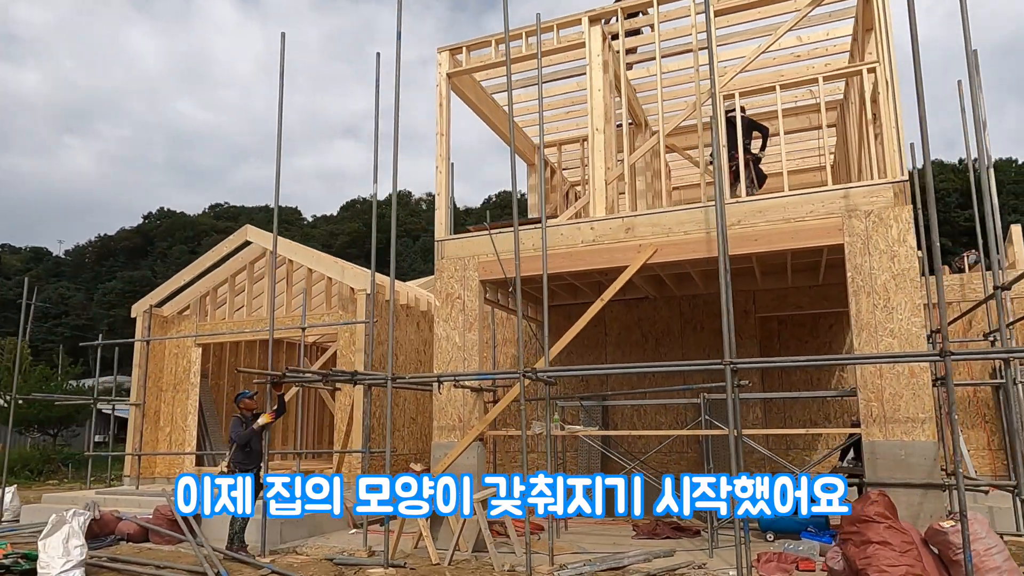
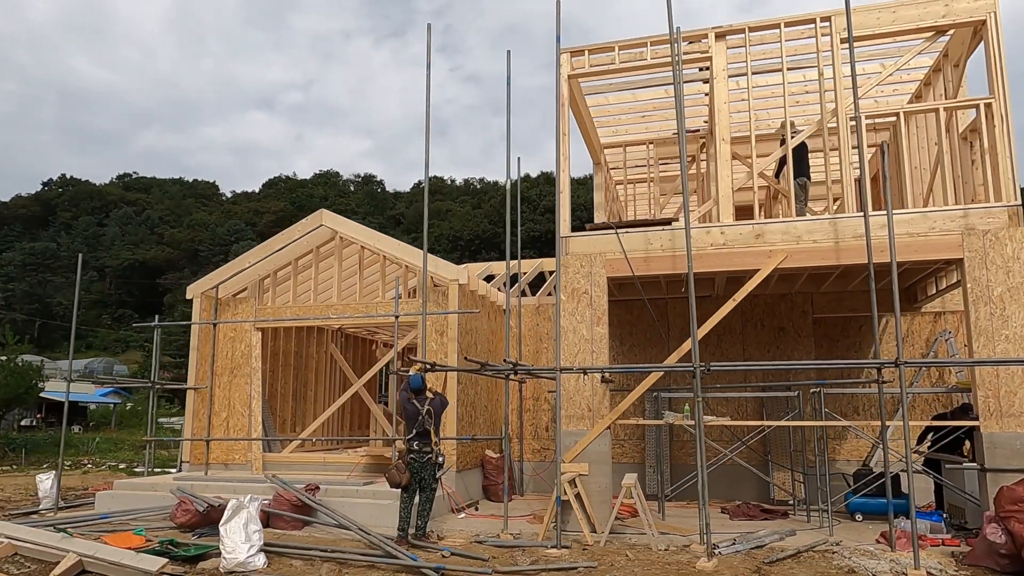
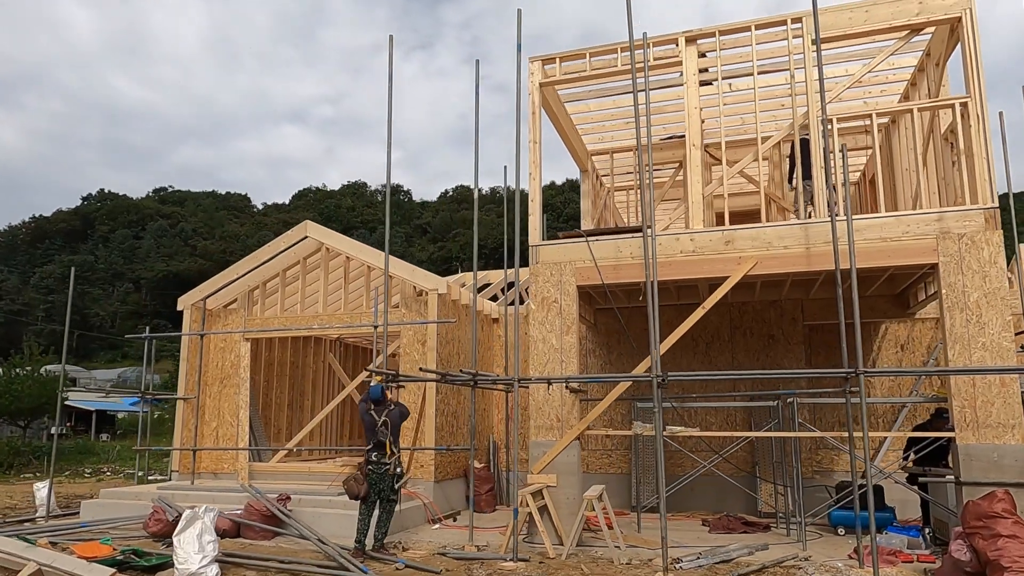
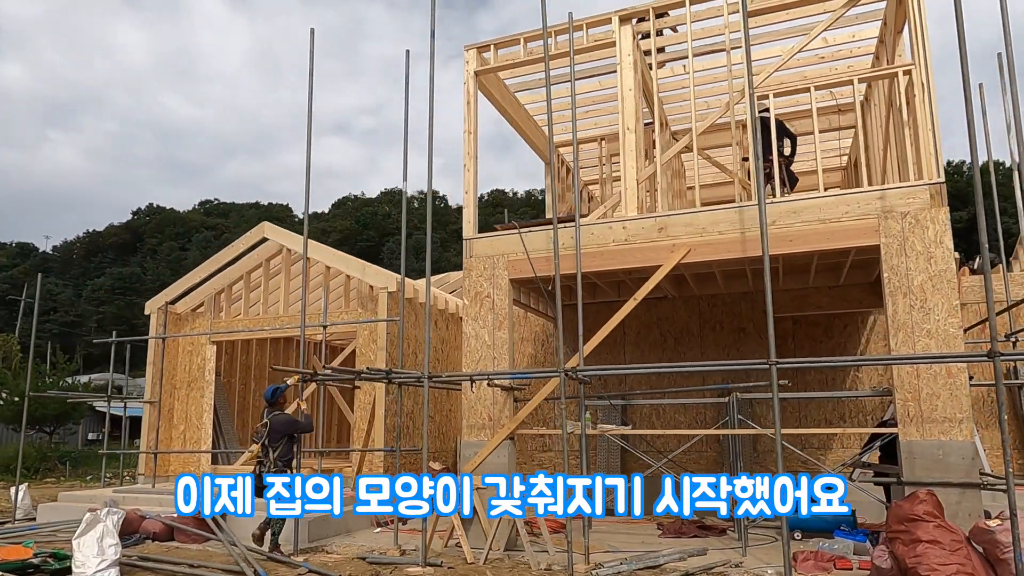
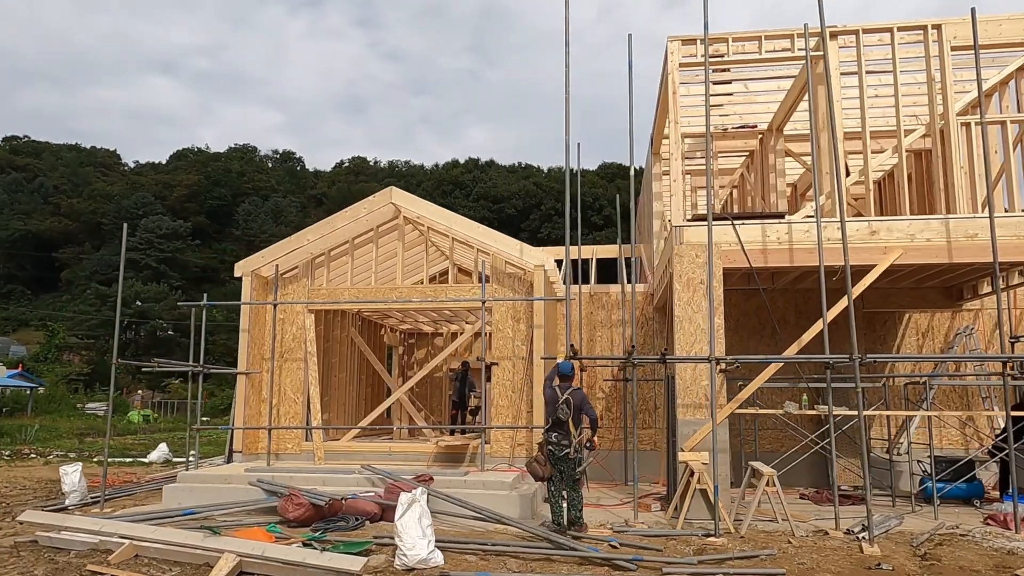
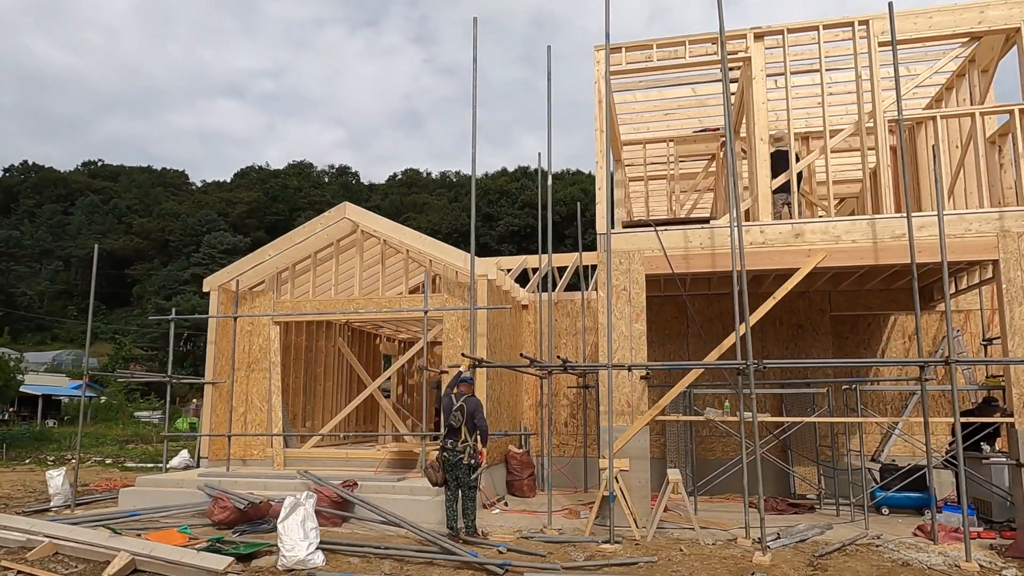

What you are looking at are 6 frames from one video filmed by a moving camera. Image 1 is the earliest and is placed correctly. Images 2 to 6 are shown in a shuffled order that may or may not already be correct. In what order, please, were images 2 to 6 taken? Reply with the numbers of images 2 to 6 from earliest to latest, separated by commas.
4, 3, 2, 6, 5
